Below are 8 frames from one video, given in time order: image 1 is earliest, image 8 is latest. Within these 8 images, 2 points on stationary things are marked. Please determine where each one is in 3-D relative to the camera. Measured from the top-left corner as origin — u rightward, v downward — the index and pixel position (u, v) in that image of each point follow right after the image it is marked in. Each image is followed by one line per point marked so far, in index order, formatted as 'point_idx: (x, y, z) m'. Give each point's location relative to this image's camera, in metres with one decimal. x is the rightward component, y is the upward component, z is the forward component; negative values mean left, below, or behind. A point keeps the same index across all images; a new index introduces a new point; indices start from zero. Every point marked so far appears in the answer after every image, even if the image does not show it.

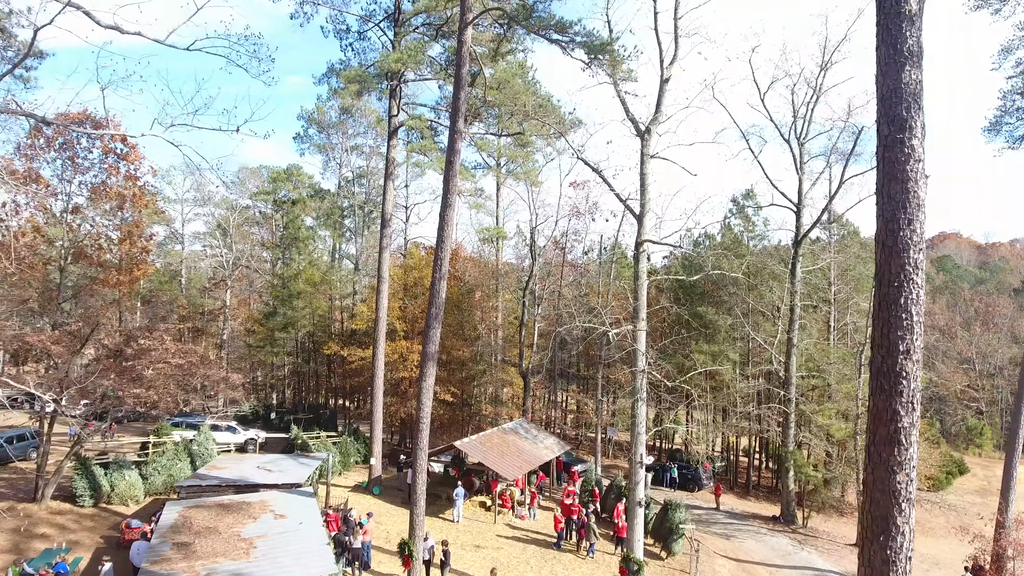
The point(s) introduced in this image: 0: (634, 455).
0: (+2.2, -3.0, +11.7) m
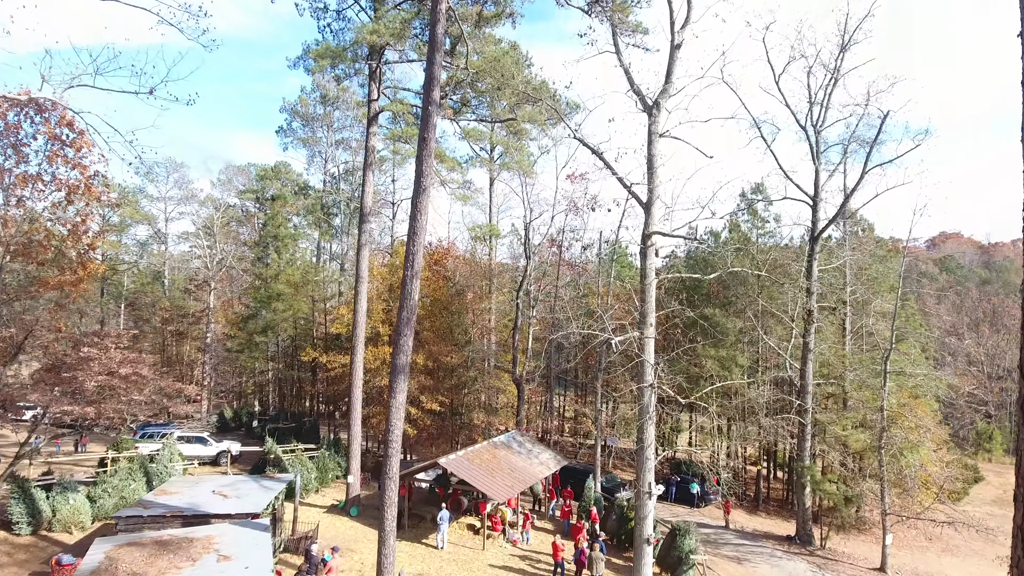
0: (+2.0, -3.0, +10.0) m
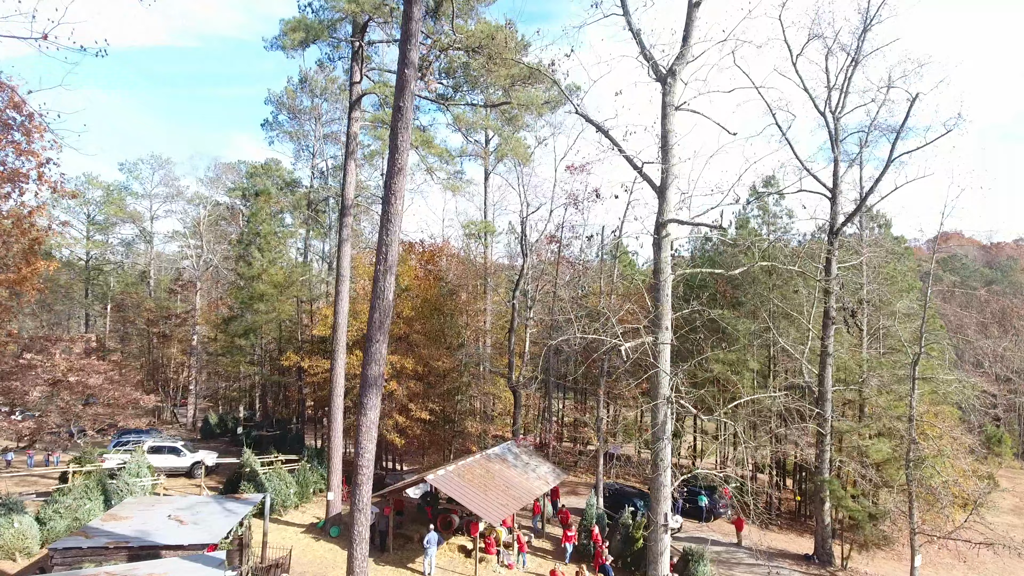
0: (+1.9, -3.0, +8.7) m
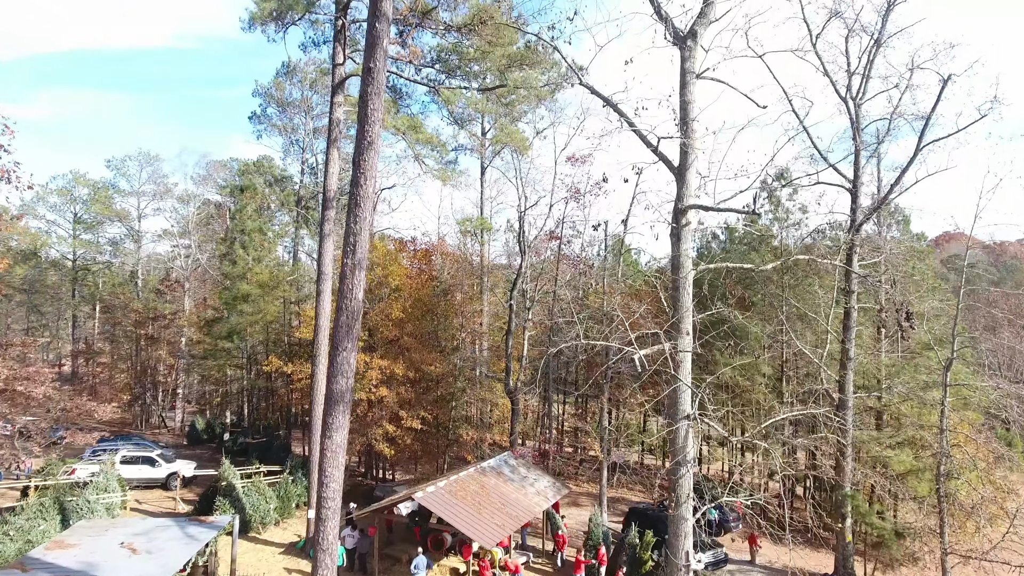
0: (+1.8, -3.0, +7.4) m
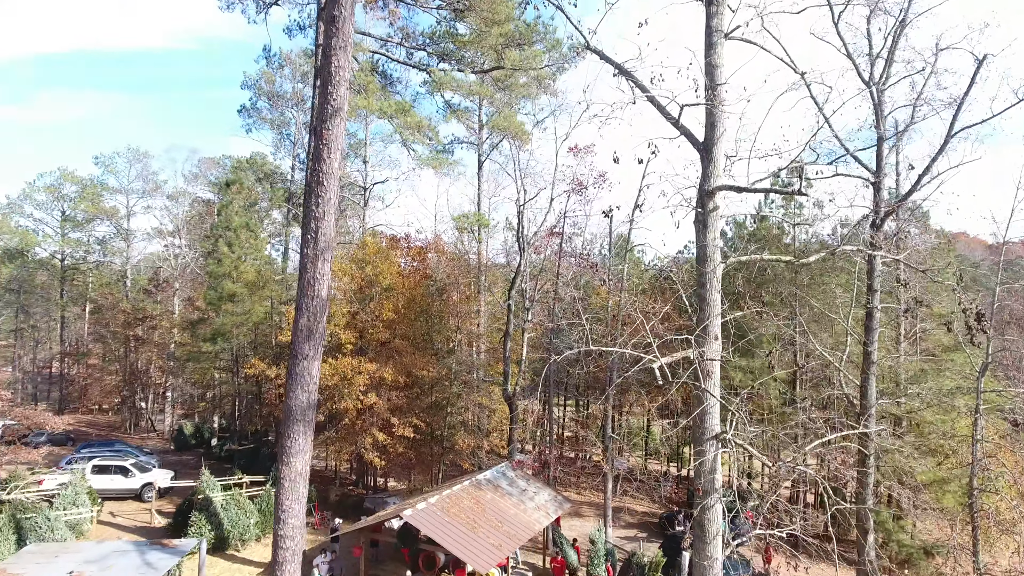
0: (+1.8, -2.9, +6.3) m
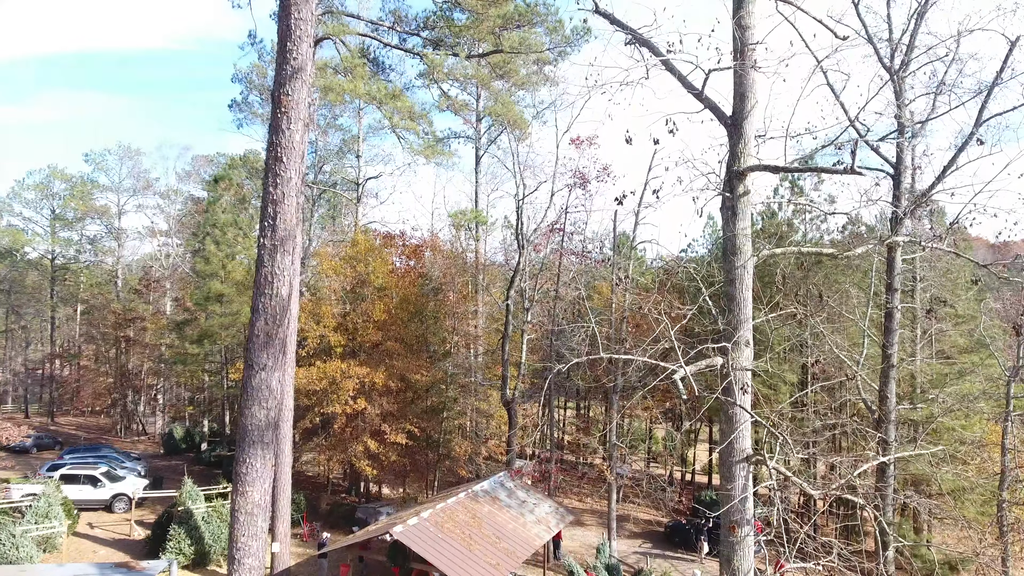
0: (+1.8, -2.9, +5.5) m
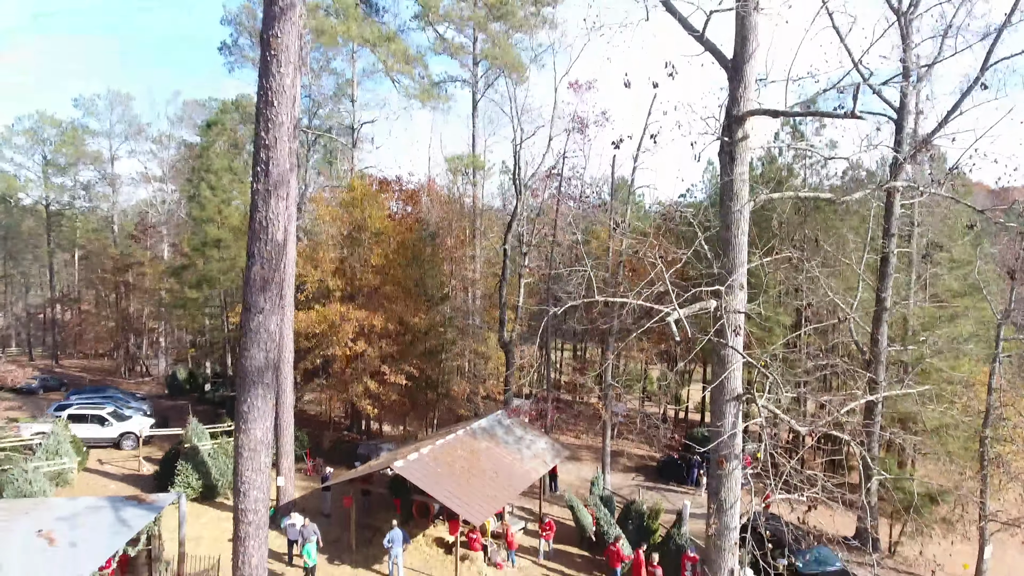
0: (+1.7, -2.3, +5.8) m
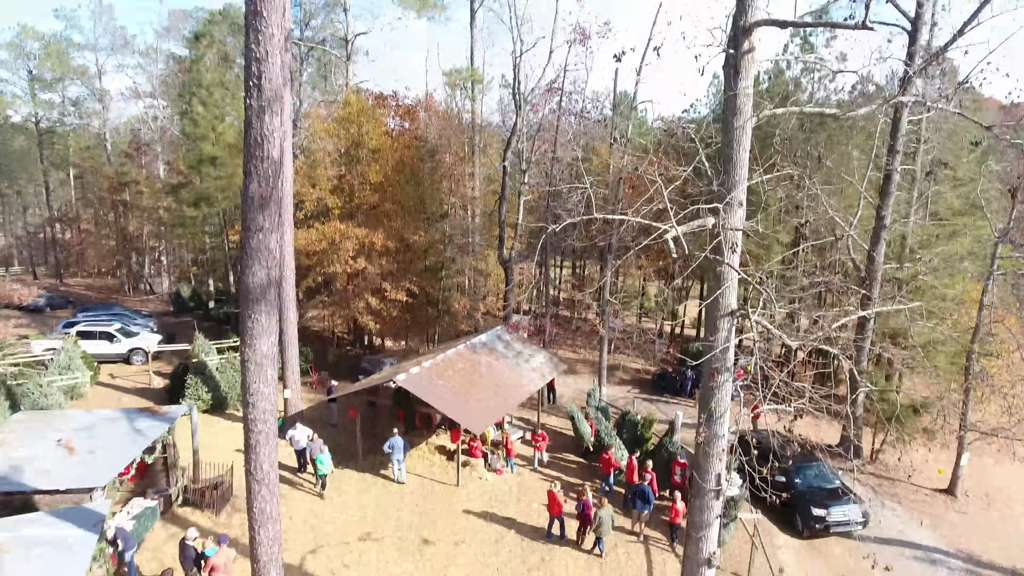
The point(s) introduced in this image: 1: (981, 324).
0: (+1.7, -1.6, +6.1) m
1: (+9.7, -0.8, +13.3) m
